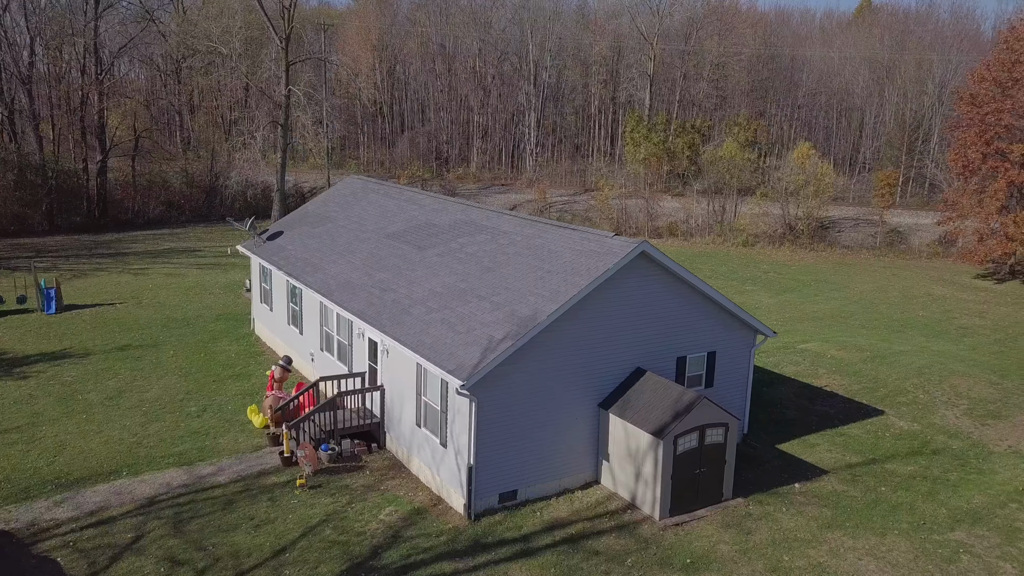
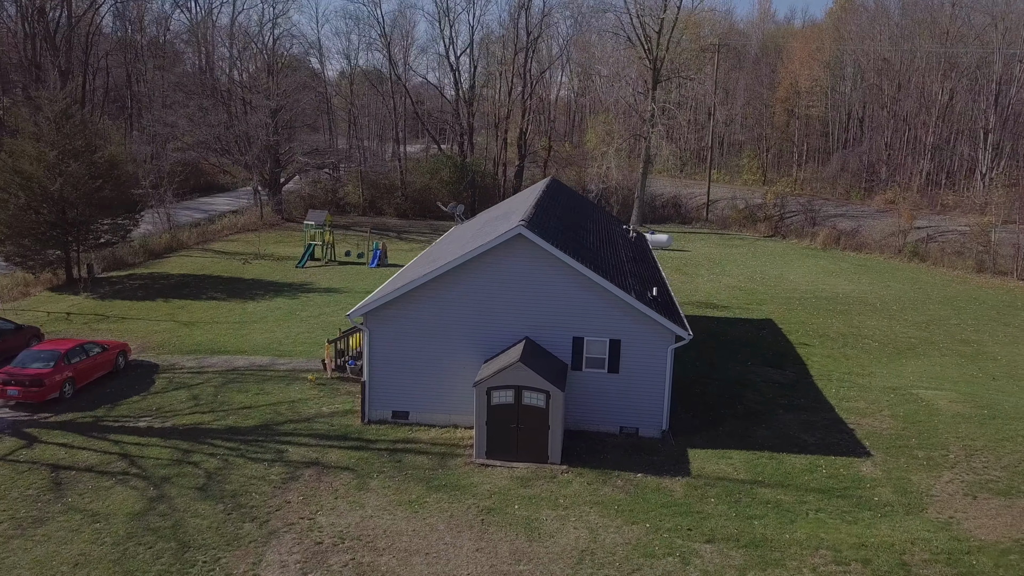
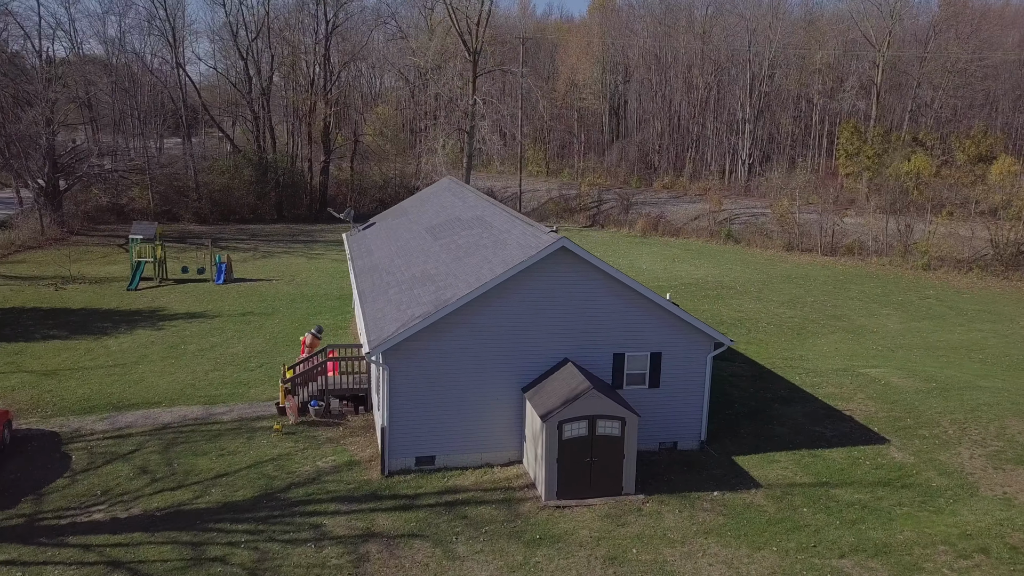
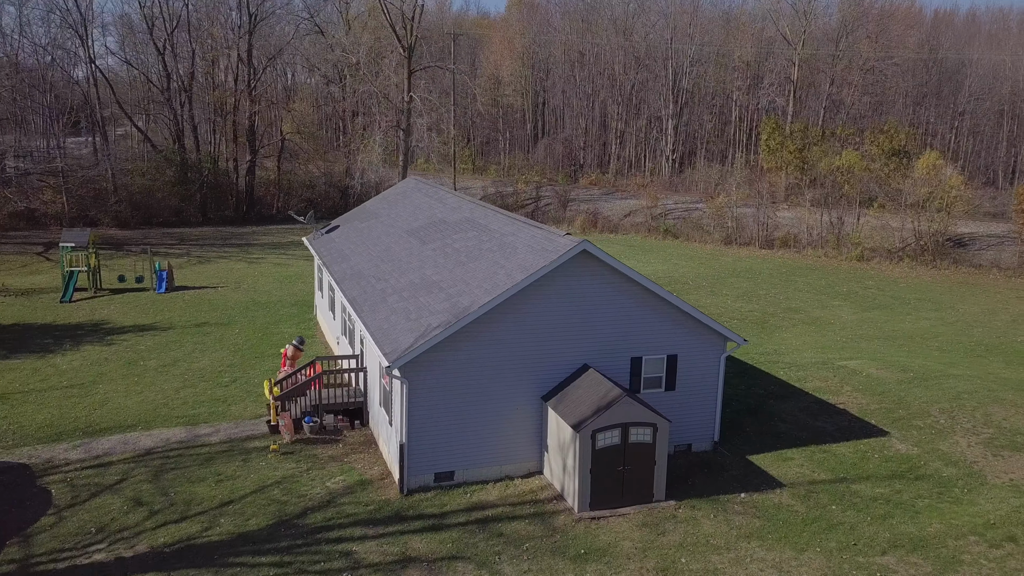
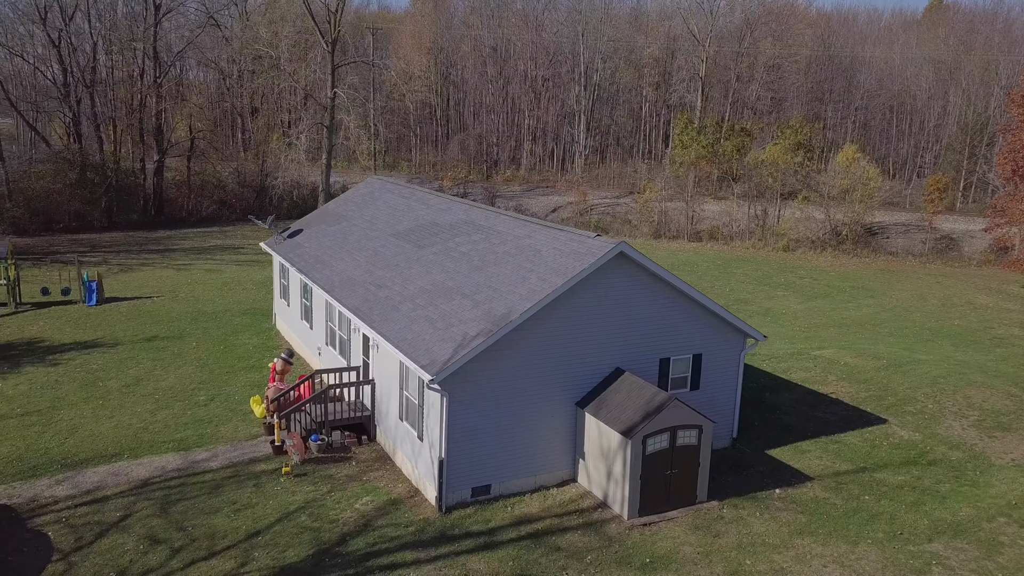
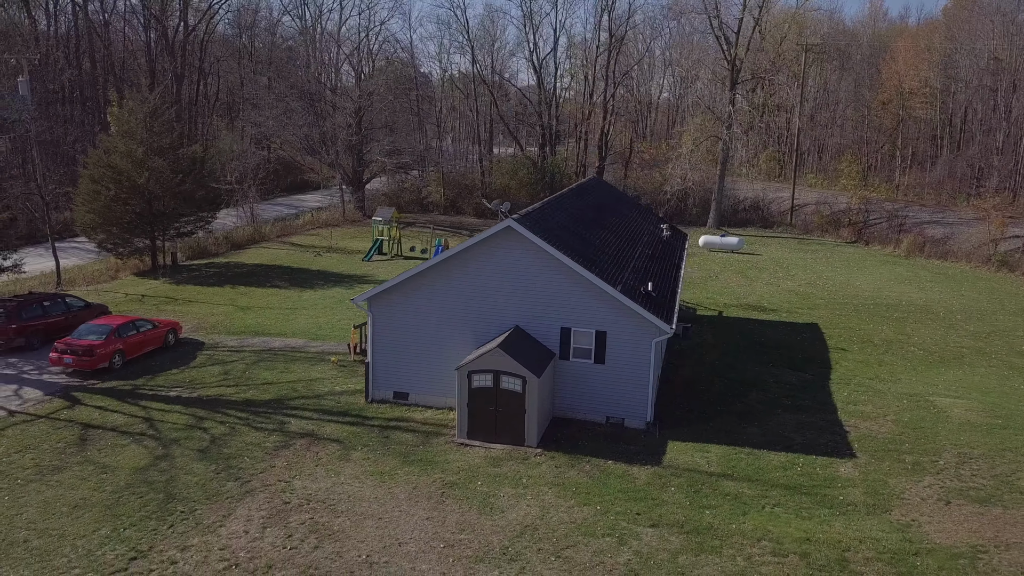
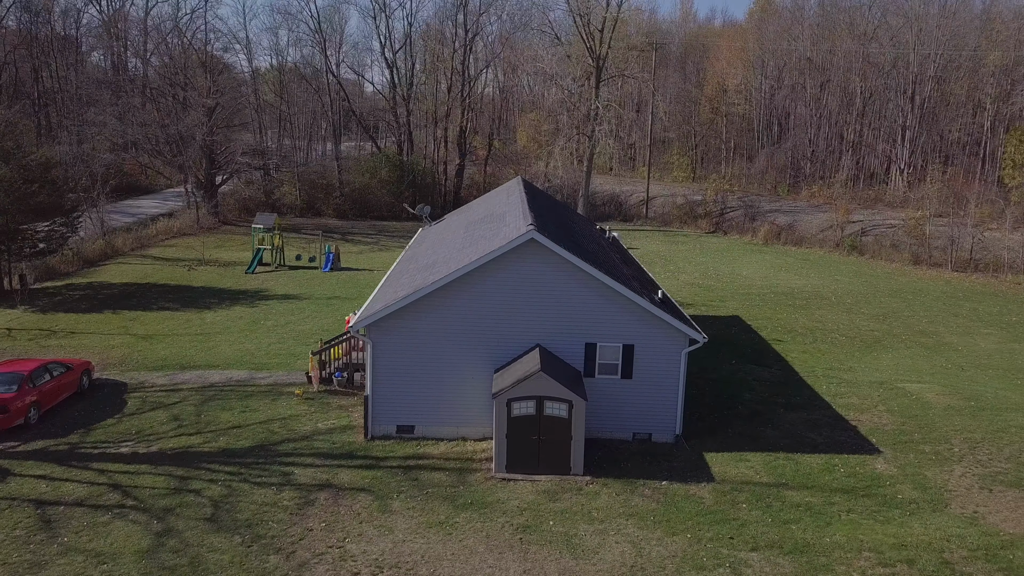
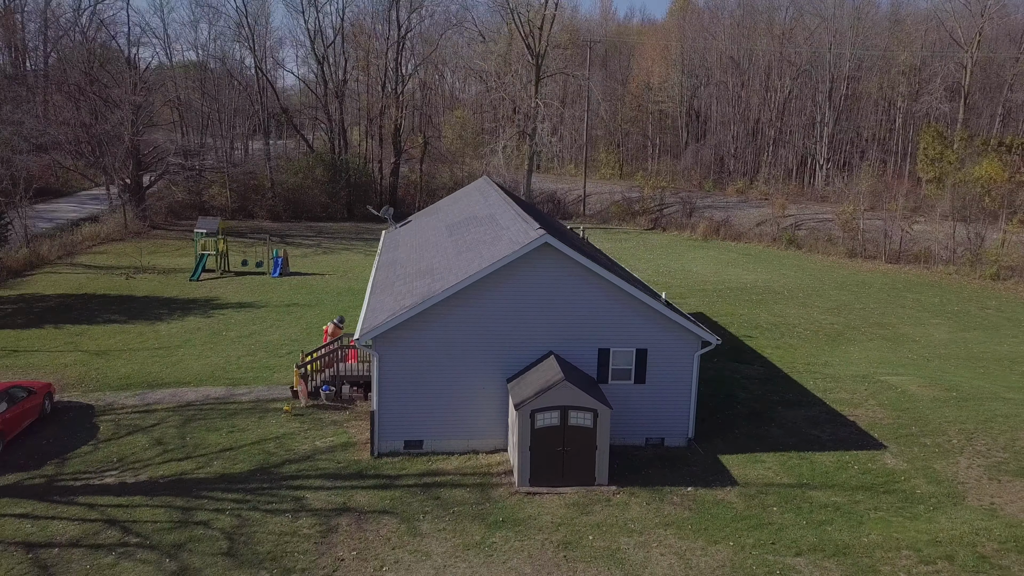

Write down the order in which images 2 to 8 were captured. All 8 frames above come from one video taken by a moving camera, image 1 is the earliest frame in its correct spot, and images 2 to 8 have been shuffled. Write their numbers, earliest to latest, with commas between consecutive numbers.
5, 4, 3, 8, 7, 2, 6
